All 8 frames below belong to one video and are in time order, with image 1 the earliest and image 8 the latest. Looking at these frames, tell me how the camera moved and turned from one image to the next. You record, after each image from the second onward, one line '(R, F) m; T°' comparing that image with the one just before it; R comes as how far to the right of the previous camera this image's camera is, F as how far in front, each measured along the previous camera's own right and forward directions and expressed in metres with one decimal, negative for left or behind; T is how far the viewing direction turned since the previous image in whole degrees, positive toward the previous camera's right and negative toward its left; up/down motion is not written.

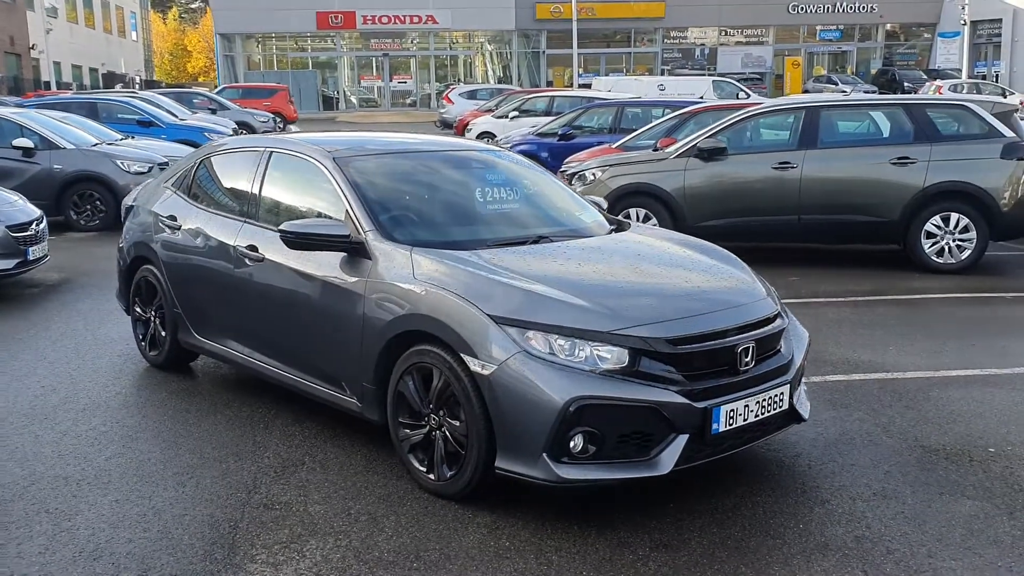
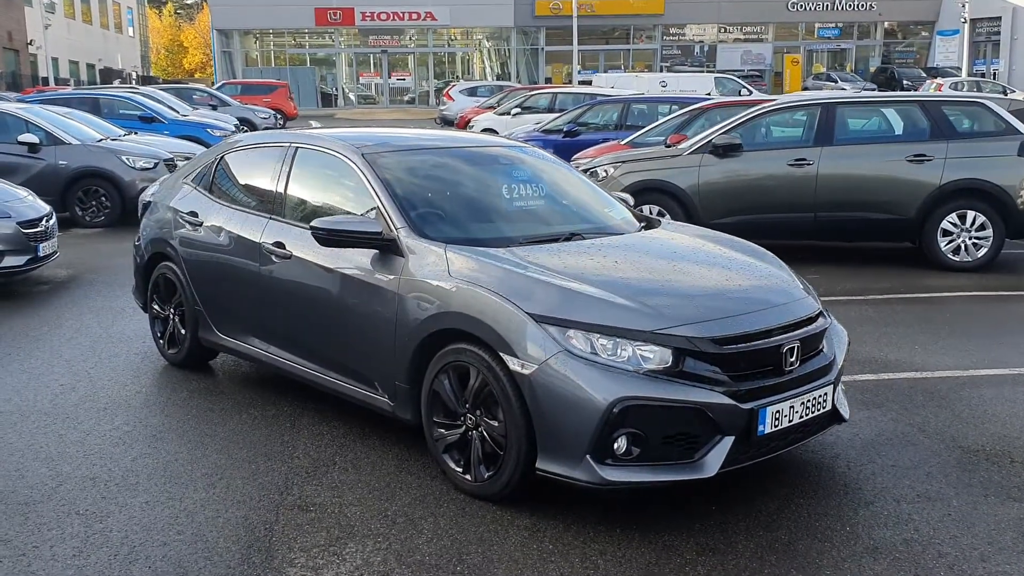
(-0.2, +0.1) m; 0°
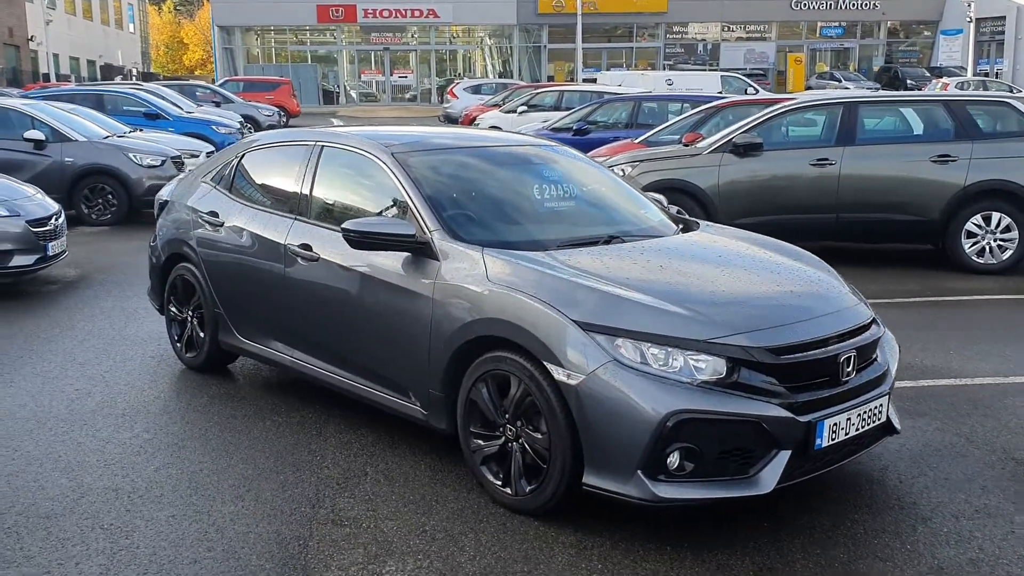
(-0.2, +0.2) m; 0°
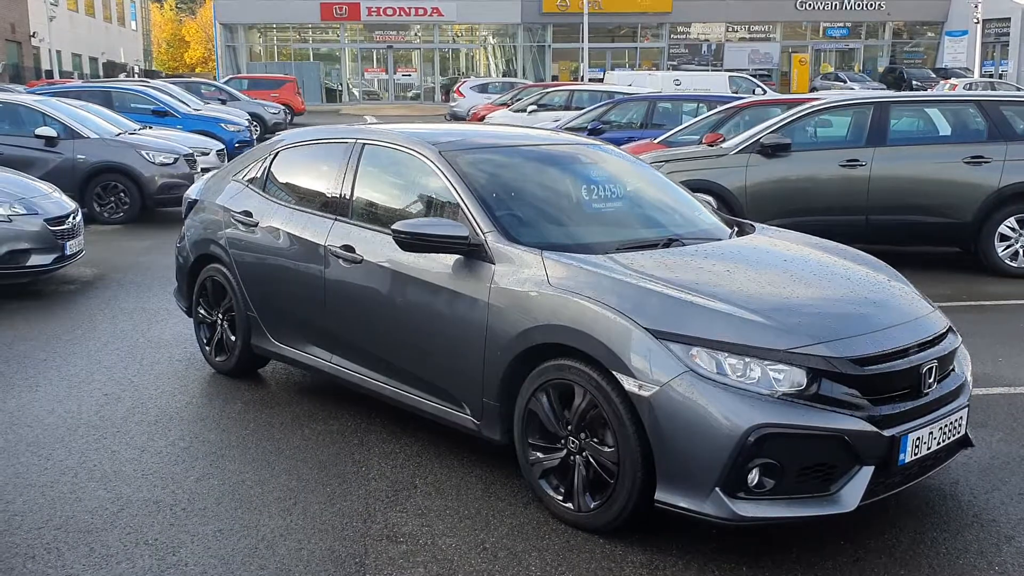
(-0.2, +0.2) m; 0°
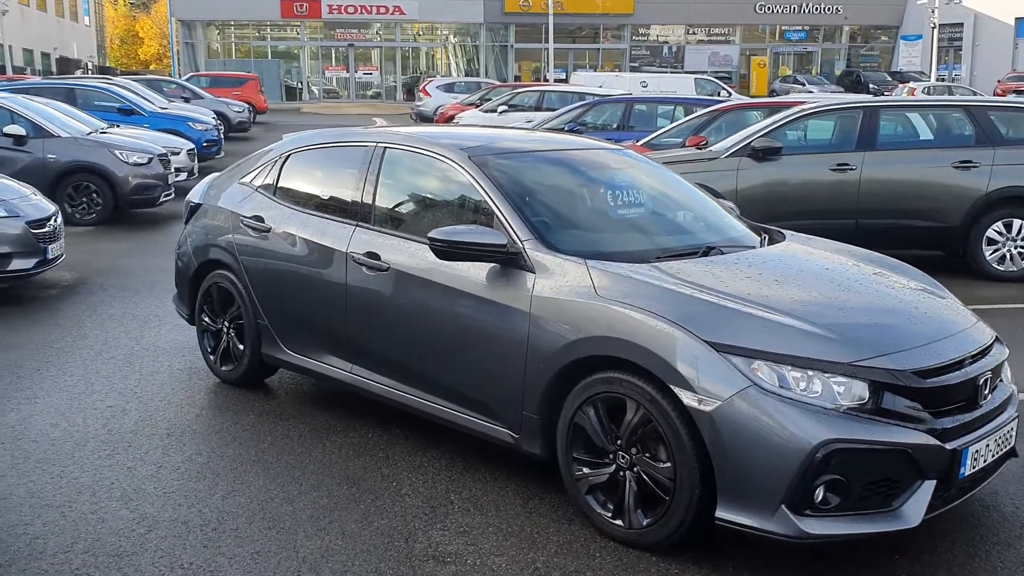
(-0.3, +0.1) m; +3°
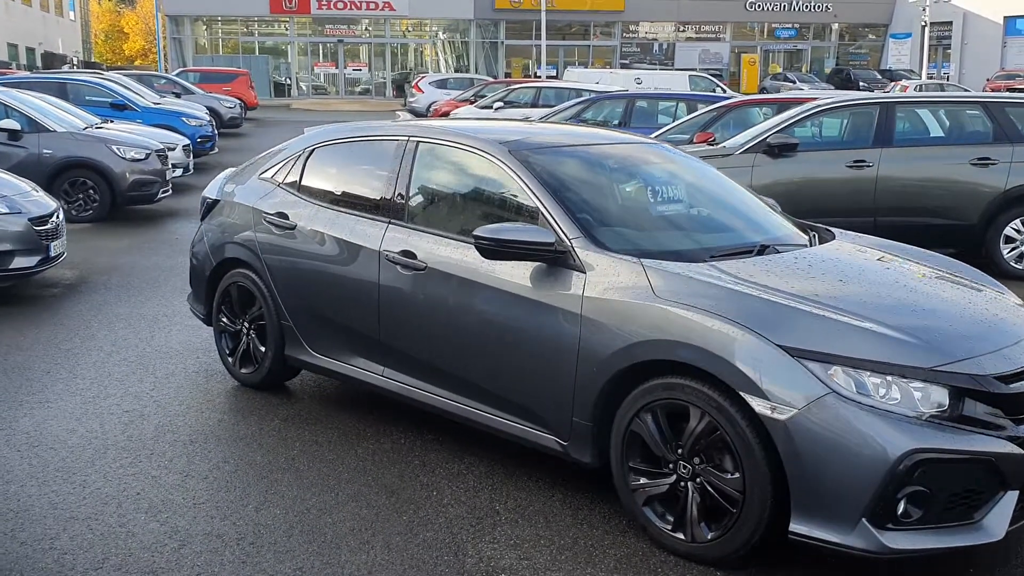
(-0.2, +0.2) m; +1°
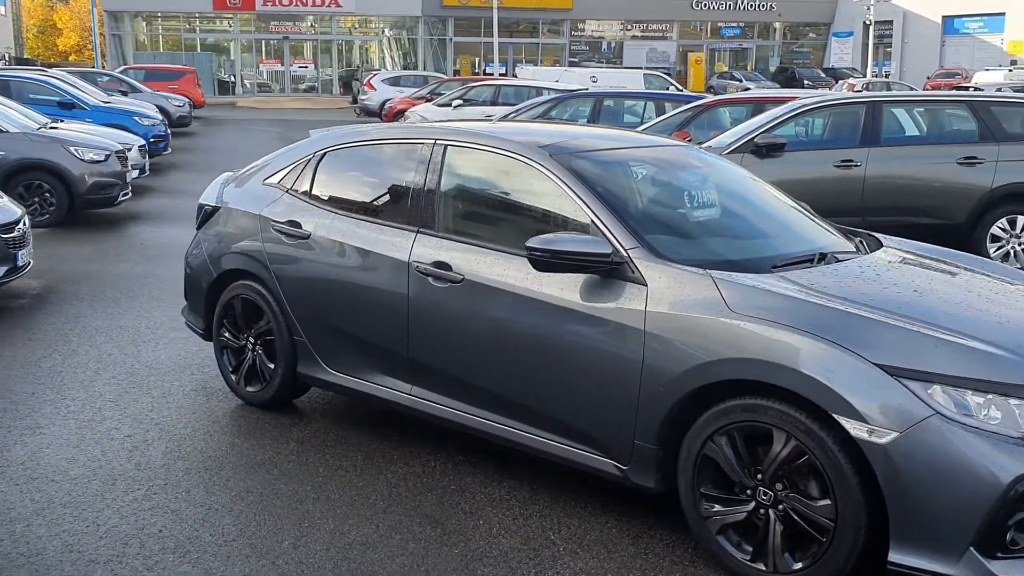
(-0.4, +0.3) m; +3°
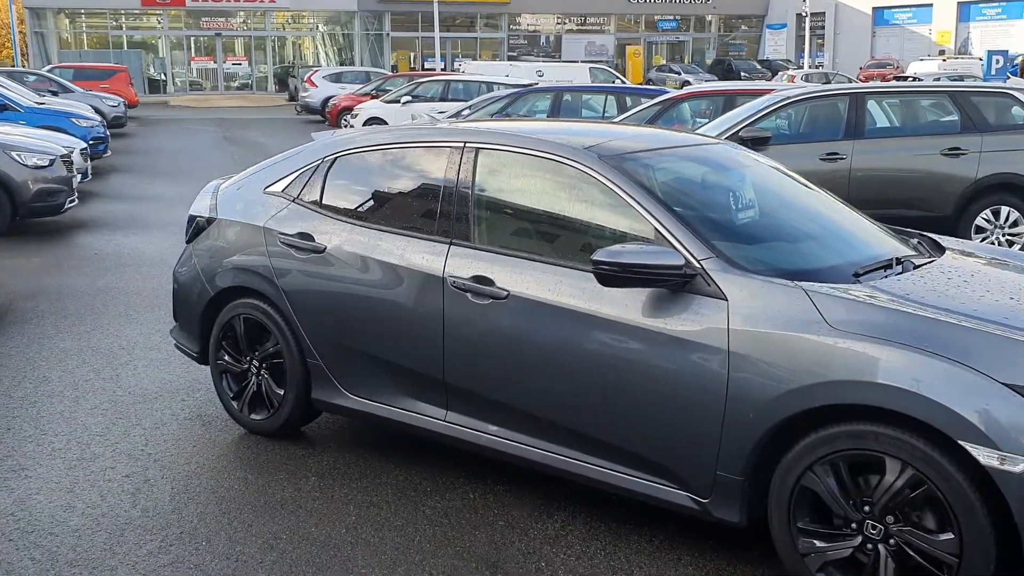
(-0.4, +0.4) m; +4°
